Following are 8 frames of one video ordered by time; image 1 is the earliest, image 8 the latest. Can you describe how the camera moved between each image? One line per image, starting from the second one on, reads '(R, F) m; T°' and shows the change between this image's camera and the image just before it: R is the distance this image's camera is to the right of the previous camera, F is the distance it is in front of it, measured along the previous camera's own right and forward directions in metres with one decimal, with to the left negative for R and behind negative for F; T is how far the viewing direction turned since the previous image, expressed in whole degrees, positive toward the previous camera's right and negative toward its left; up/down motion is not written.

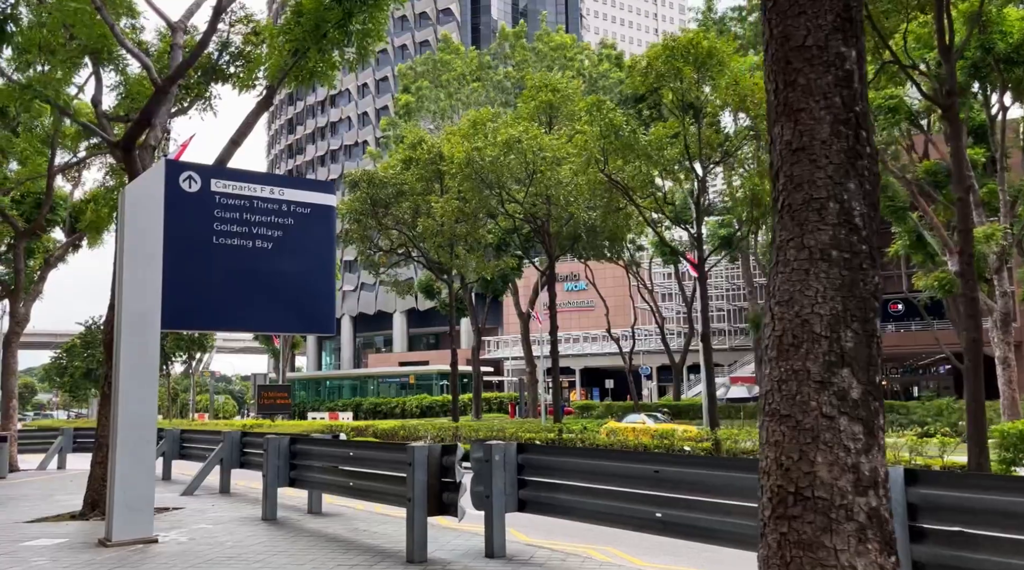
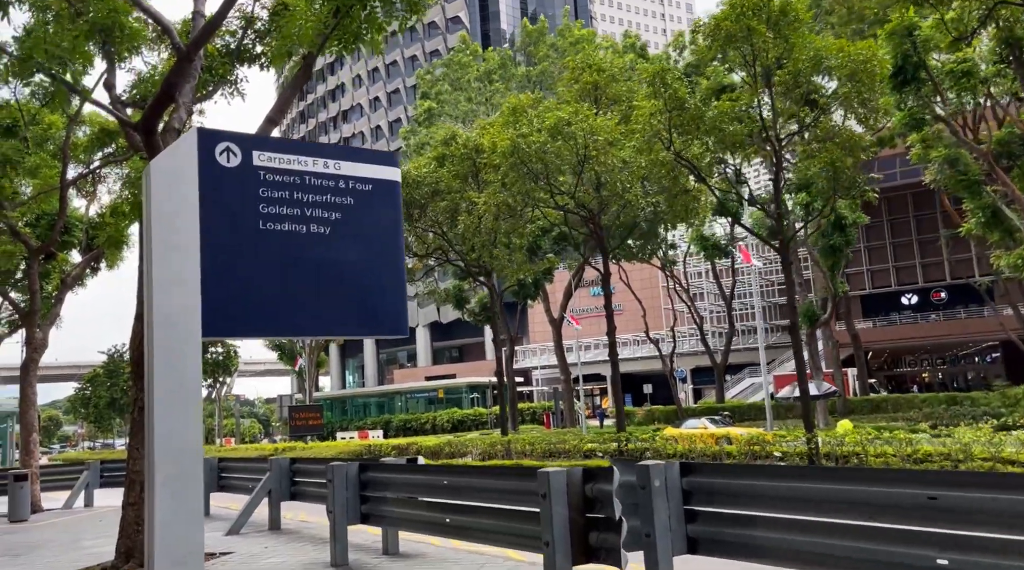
(-0.9, +1.8) m; -1°
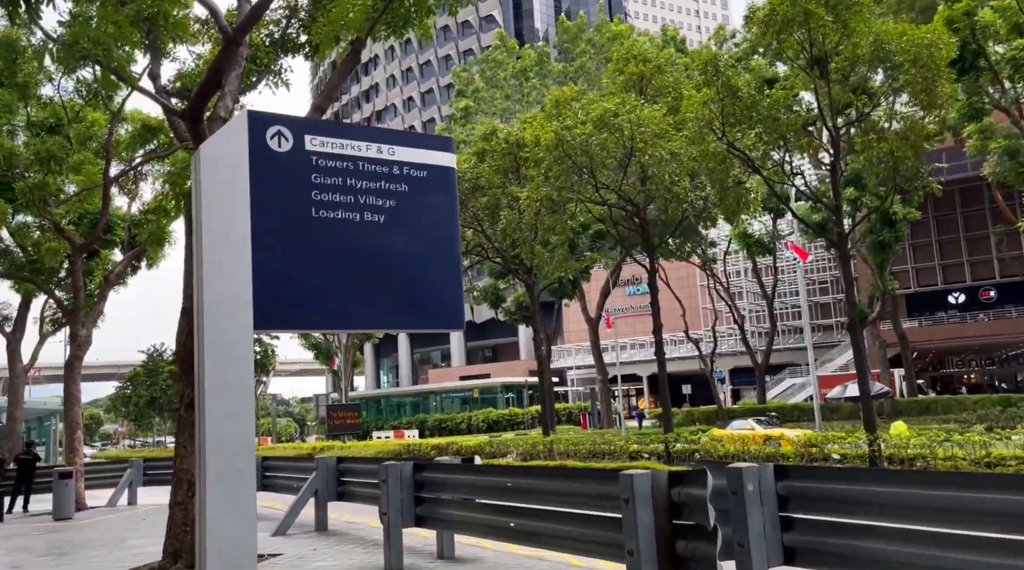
(-0.3, +0.4) m; -2°
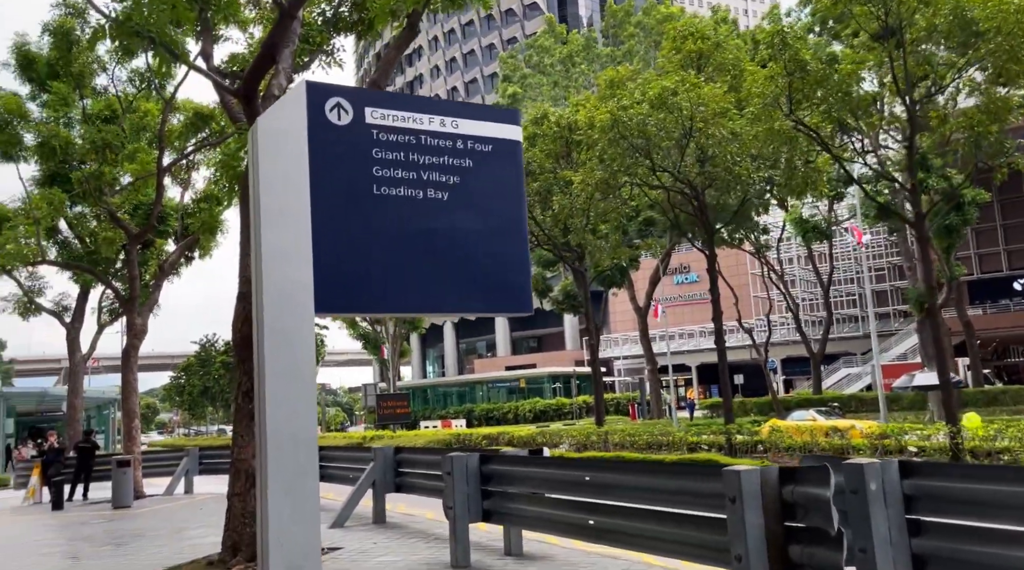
(-0.2, +0.5) m; -3°
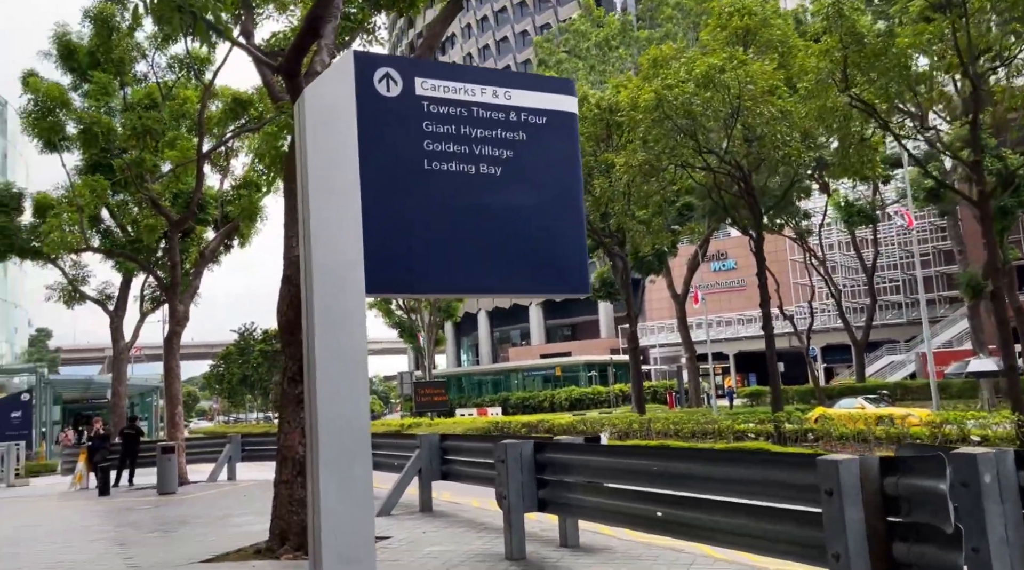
(-0.2, +0.3) m; -2°
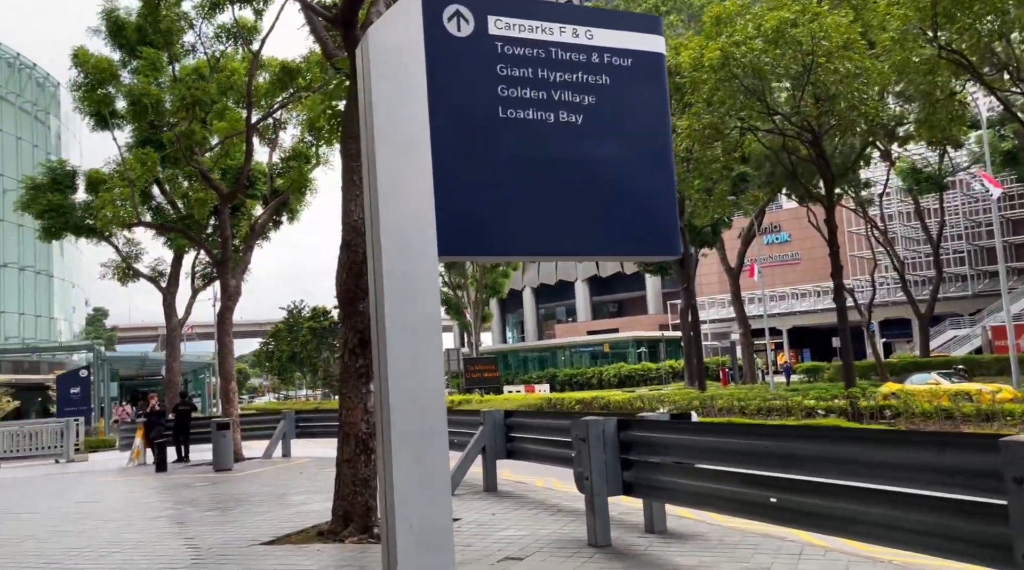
(-0.3, +0.6) m; -3°
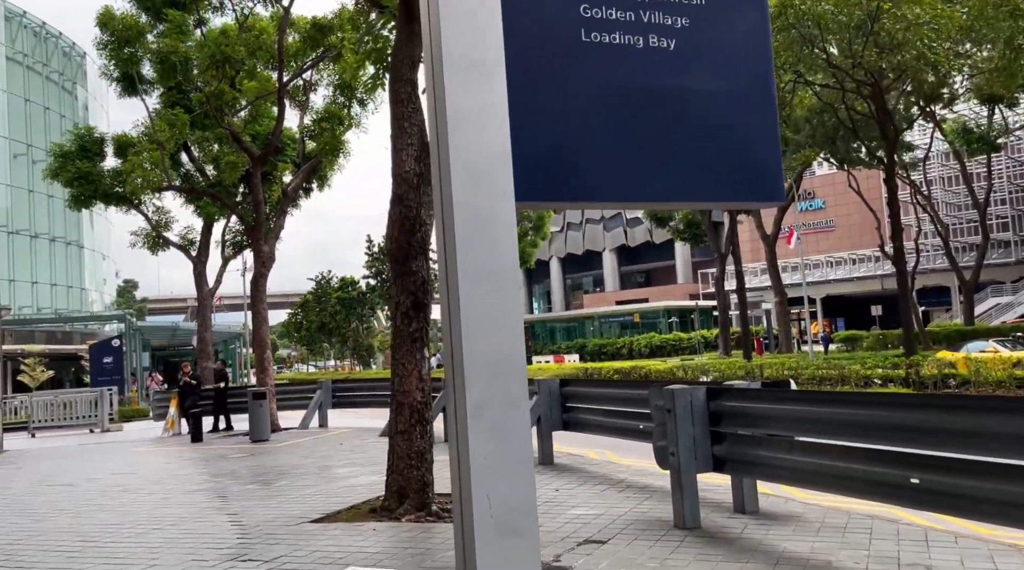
(-0.4, +0.7) m; -2°
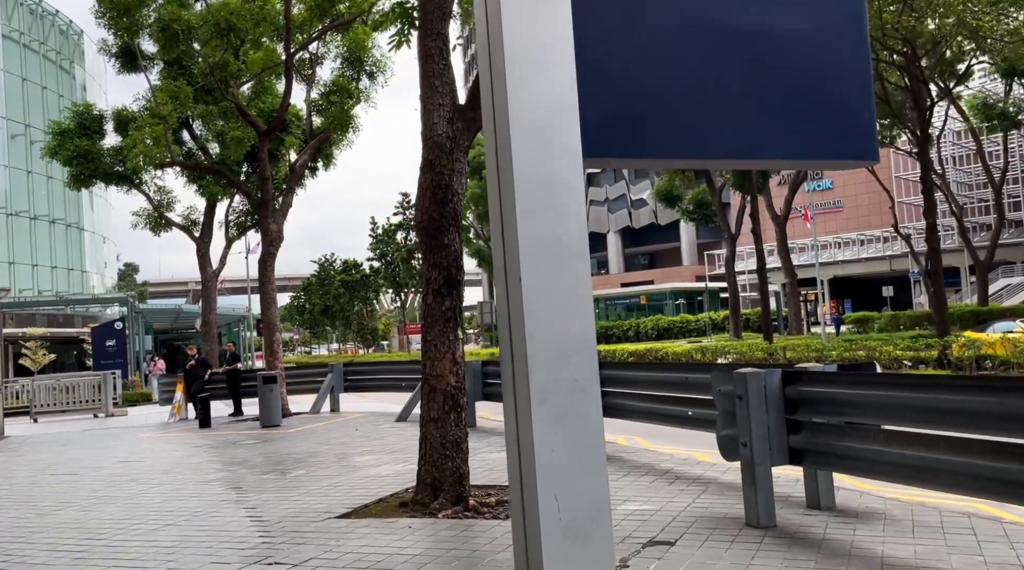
(-0.3, +0.6) m; 0°
